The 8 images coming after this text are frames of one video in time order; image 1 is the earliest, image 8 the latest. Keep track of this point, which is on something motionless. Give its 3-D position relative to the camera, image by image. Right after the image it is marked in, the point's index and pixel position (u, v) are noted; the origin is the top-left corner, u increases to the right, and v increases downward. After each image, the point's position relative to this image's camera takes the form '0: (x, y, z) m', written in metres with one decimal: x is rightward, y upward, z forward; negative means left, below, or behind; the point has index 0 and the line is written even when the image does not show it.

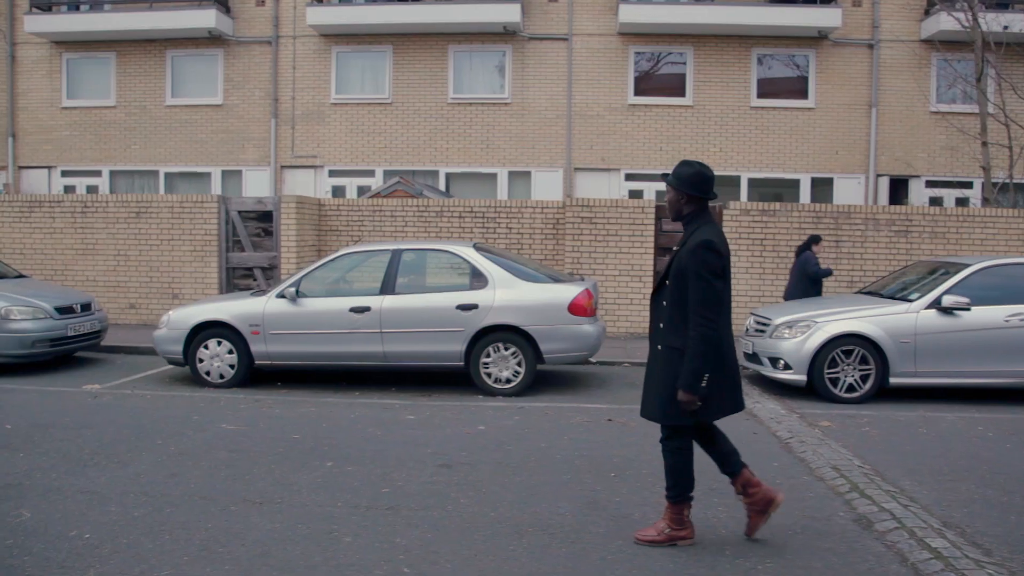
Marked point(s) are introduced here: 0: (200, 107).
0: (-5.9, +3.4, +16.4) m
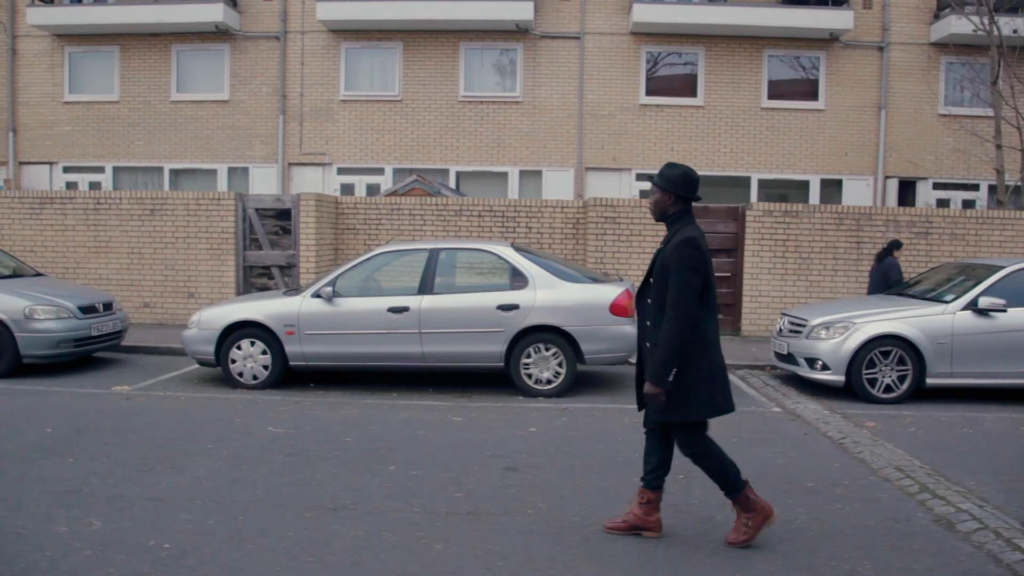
0: (-5.7, +3.4, +16.2) m
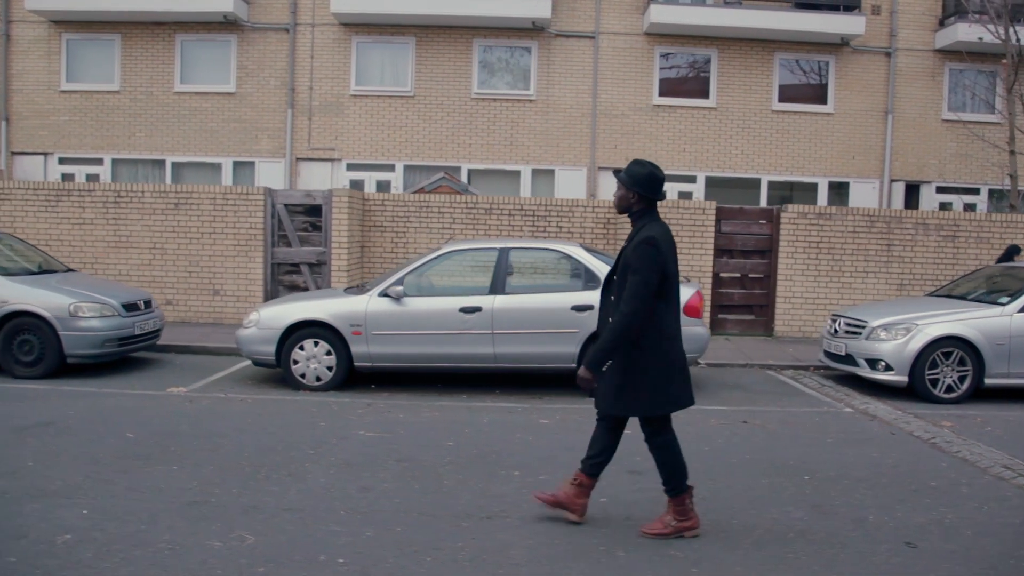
0: (-5.5, +3.5, +15.7) m
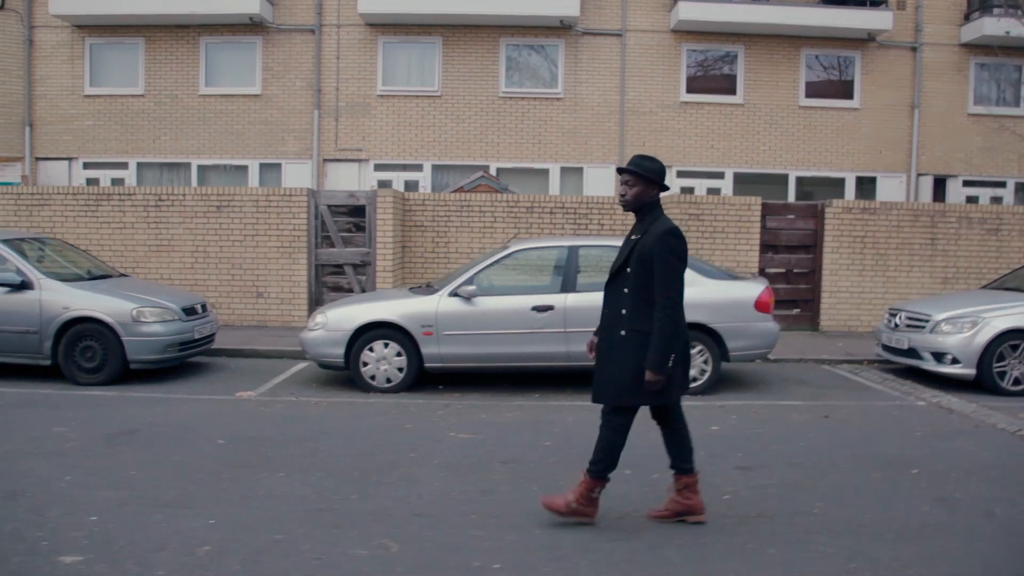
0: (-4.9, +3.4, +15.5) m
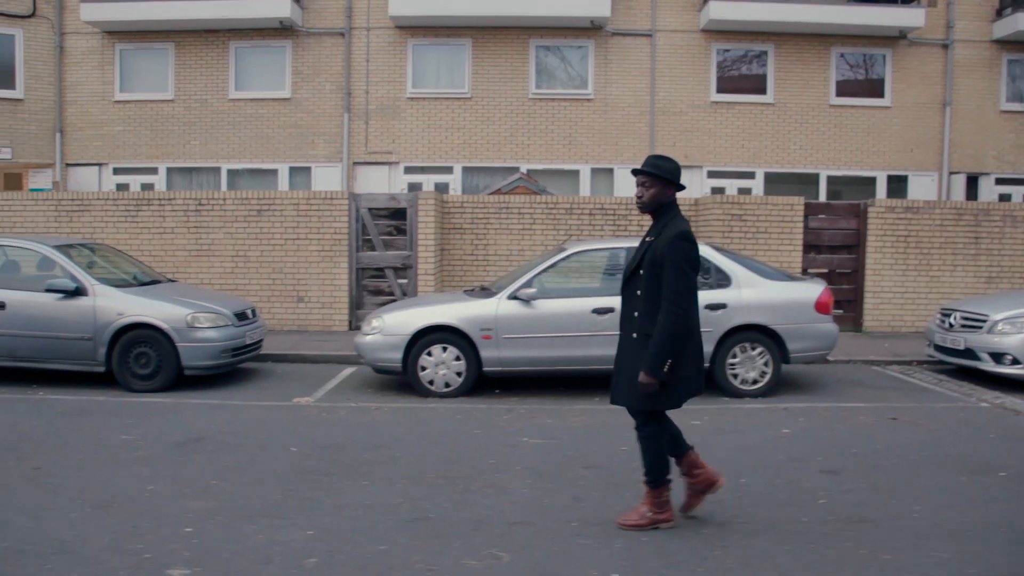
0: (-4.4, +3.3, +15.5) m
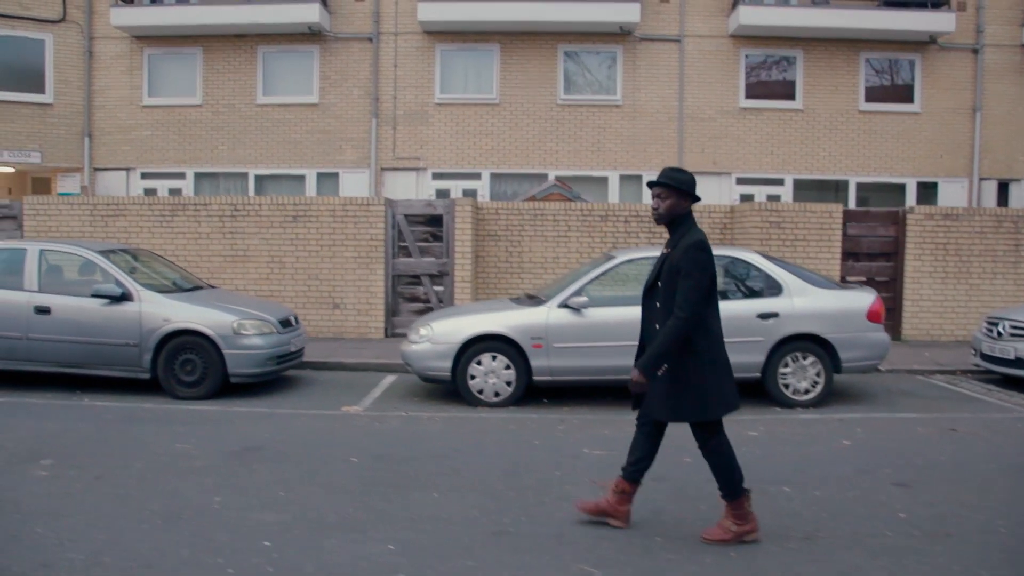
0: (-3.9, +3.2, +15.4) m
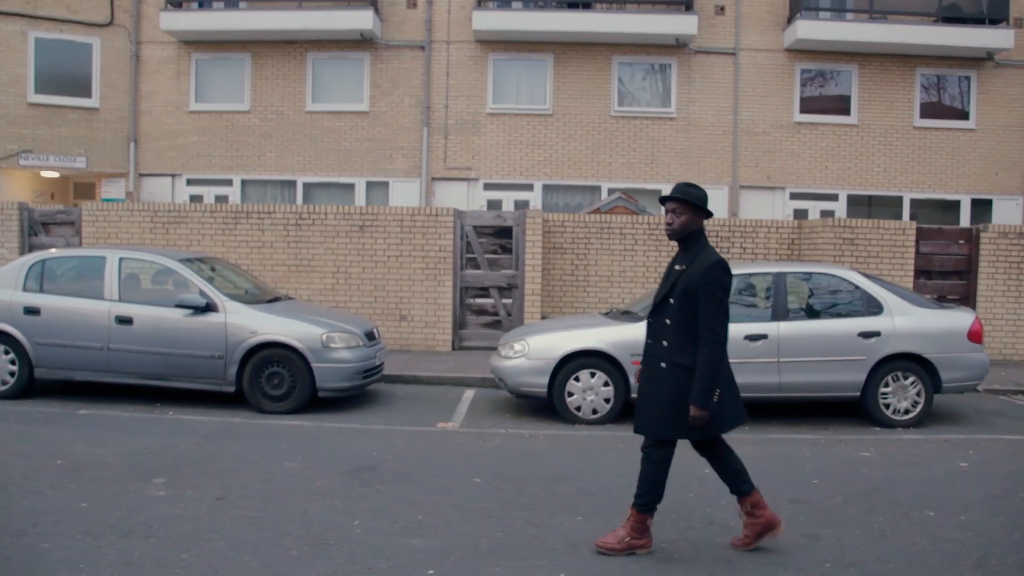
0: (-3.0, +3.1, +15.2) m
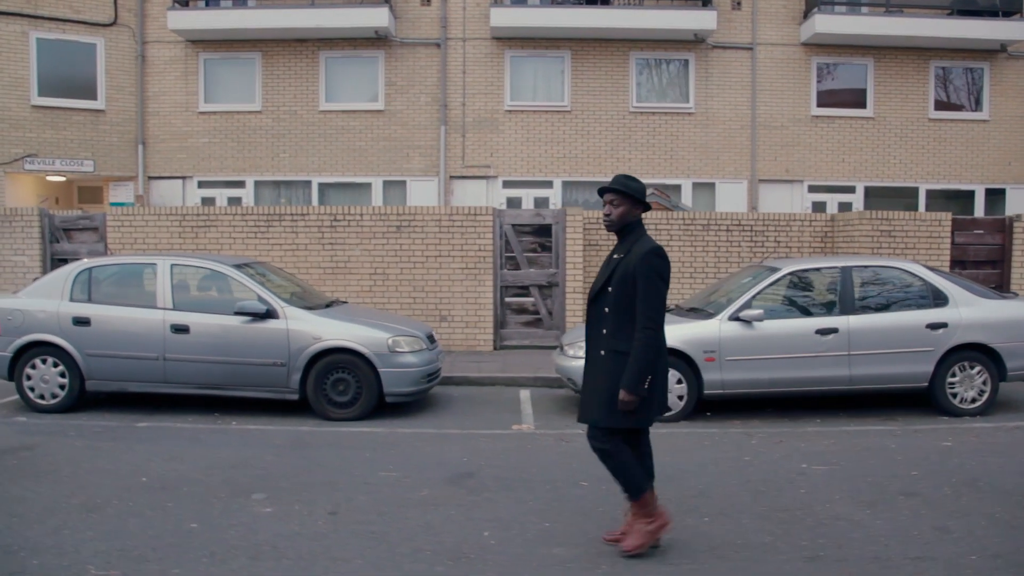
0: (-2.7, +3.0, +15.0) m
